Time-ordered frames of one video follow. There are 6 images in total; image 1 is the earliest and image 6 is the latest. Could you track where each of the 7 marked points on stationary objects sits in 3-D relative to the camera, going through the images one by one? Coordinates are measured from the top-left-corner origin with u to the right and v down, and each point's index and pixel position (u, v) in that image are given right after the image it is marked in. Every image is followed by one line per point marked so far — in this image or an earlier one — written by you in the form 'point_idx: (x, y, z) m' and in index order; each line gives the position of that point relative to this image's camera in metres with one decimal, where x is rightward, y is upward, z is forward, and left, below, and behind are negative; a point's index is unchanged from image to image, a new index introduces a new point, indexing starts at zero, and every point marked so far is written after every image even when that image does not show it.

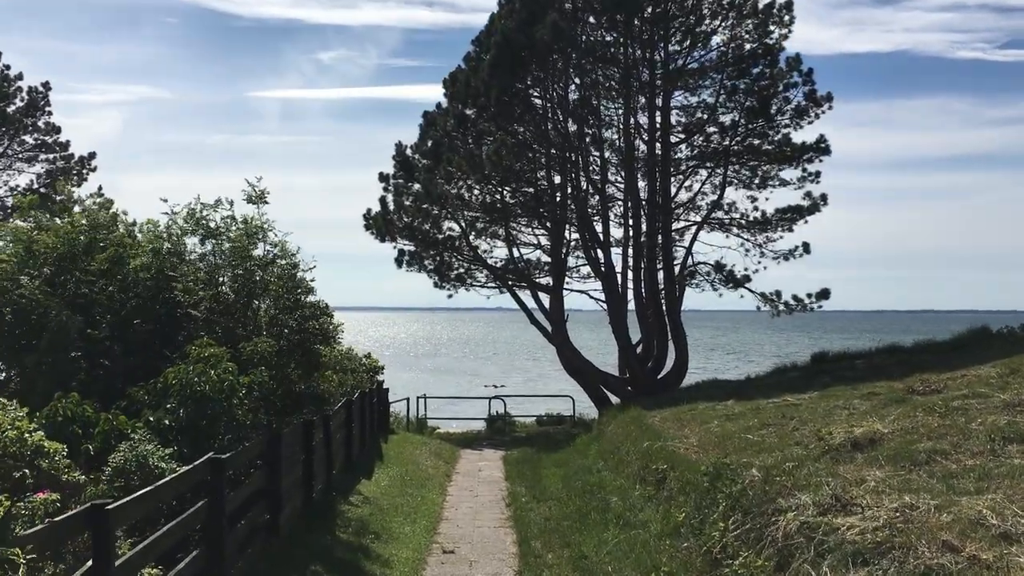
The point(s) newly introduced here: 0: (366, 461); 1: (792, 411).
0: (-2.1, -2.4, +13.5) m
1: (+3.4, -1.5, +11.7) m
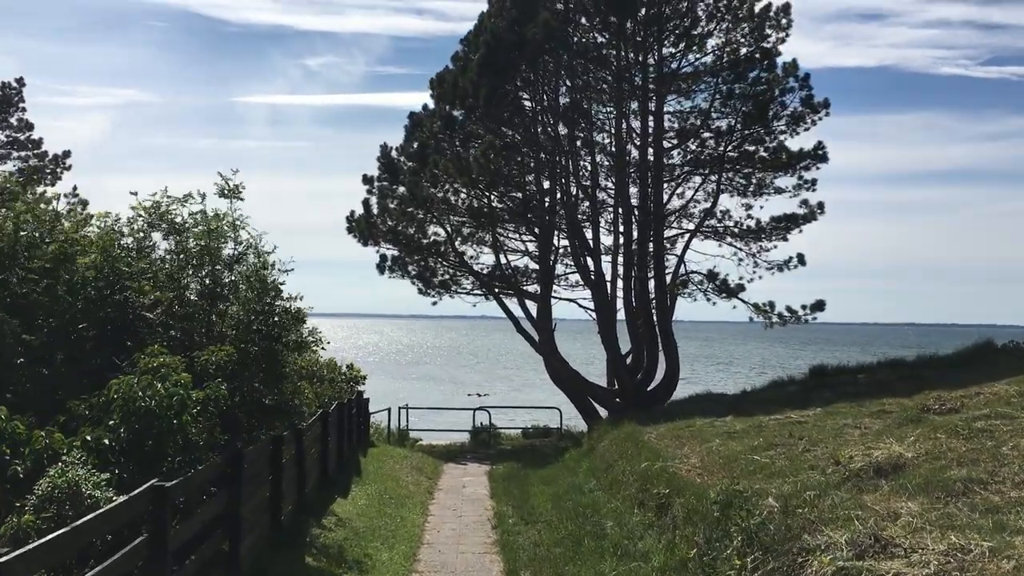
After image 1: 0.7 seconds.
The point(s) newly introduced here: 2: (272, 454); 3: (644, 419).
0: (-2.3, -2.5, +12.7) m
1: (+3.3, -1.6, +10.9) m
2: (-2.1, -1.4, +8.4) m
3: (+2.1, -2.0, +15.0) m
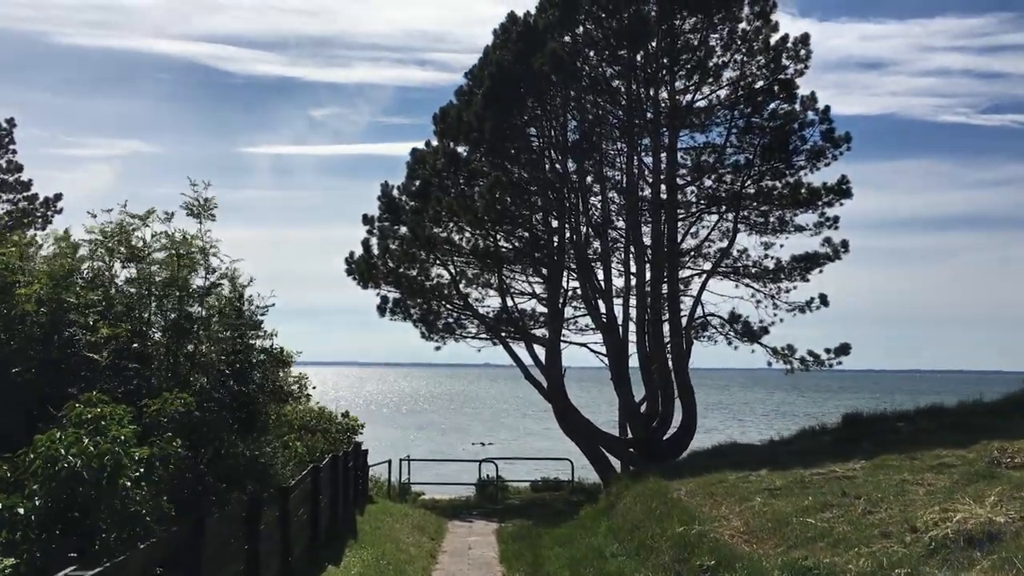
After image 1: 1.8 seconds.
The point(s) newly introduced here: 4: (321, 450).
0: (-2.1, -3.0, +11.4) m
1: (+3.4, -2.0, +9.7) m
2: (-2.0, -1.7, +7.2) m
3: (+2.2, -2.6, +13.8) m
4: (-2.6, -2.2, +13.2) m
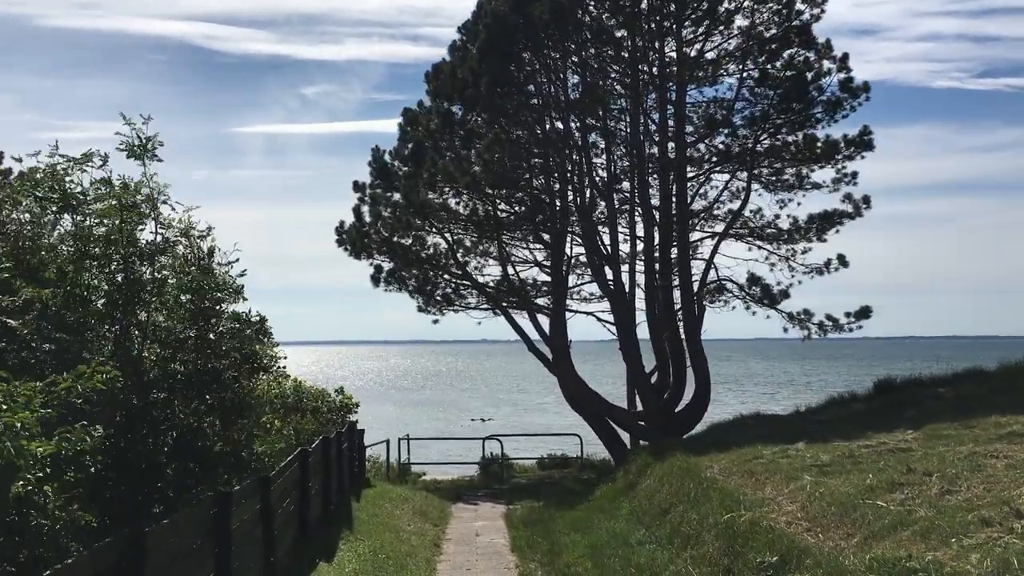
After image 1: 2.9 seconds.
0: (-2.0, -2.6, +10.2) m
1: (+3.5, -1.5, +8.5) m
2: (-1.9, -1.4, +6.0) m
3: (+2.3, -2.1, +12.6) m
4: (-2.5, -1.8, +12.0) m
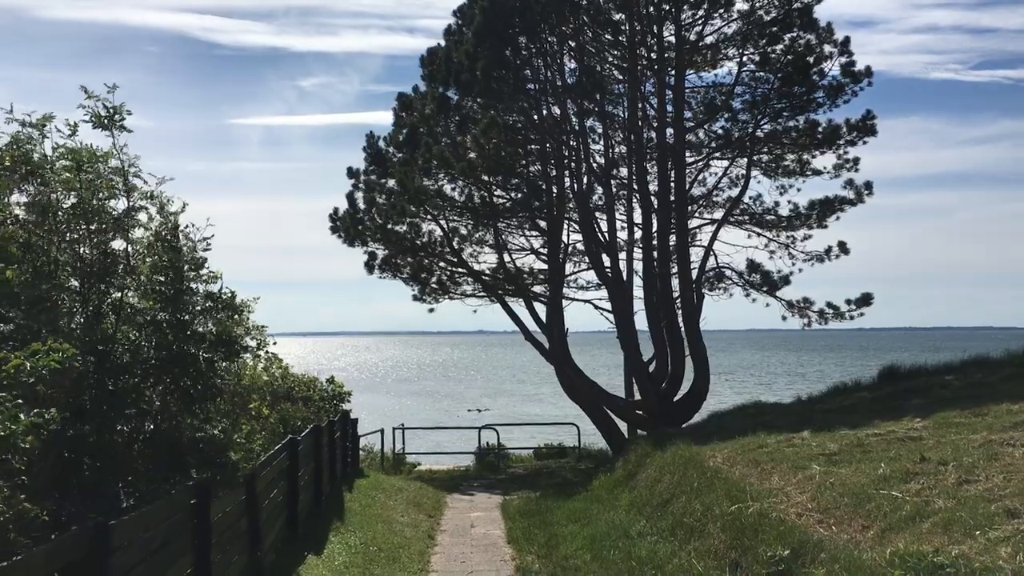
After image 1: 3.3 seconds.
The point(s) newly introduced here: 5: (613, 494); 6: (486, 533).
0: (-2.0, -2.4, +9.9) m
1: (+3.5, -1.4, +8.2) m
2: (-1.9, -1.3, +5.7) m
3: (+2.3, -1.9, +12.3) m
4: (-2.6, -1.6, +11.7) m
5: (+1.2, -2.4, +11.2) m
6: (-0.3, -2.8, +11.2) m
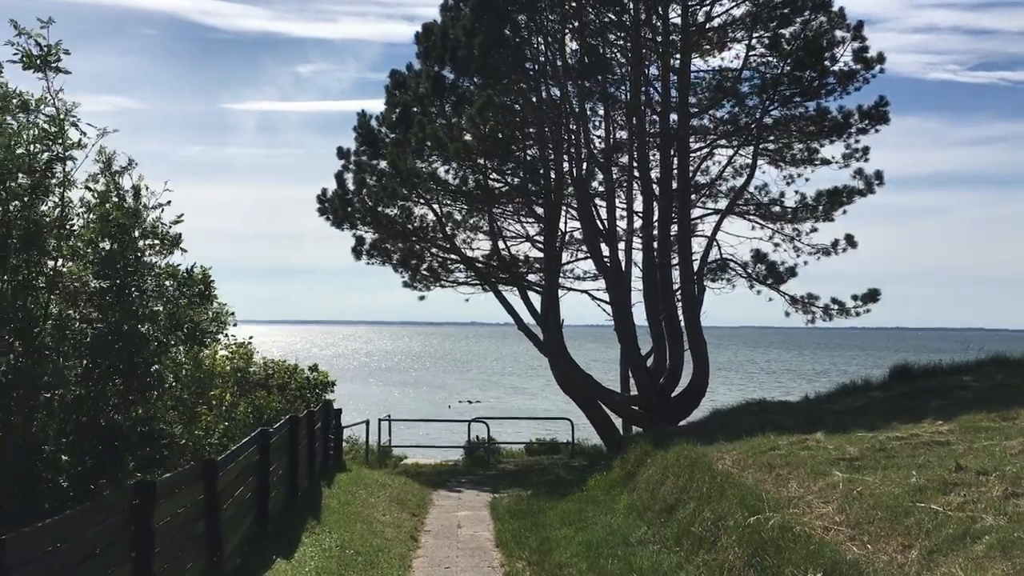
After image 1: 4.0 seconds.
0: (-2.1, -2.2, +9.1) m
1: (+3.4, -1.3, +7.4) m
2: (-2.0, -1.1, +4.9) m
3: (+2.2, -1.8, +11.5) m
4: (-2.7, -1.4, +10.9) m
5: (+1.1, -2.3, +10.5) m
6: (-0.4, -2.7, +10.4) m
